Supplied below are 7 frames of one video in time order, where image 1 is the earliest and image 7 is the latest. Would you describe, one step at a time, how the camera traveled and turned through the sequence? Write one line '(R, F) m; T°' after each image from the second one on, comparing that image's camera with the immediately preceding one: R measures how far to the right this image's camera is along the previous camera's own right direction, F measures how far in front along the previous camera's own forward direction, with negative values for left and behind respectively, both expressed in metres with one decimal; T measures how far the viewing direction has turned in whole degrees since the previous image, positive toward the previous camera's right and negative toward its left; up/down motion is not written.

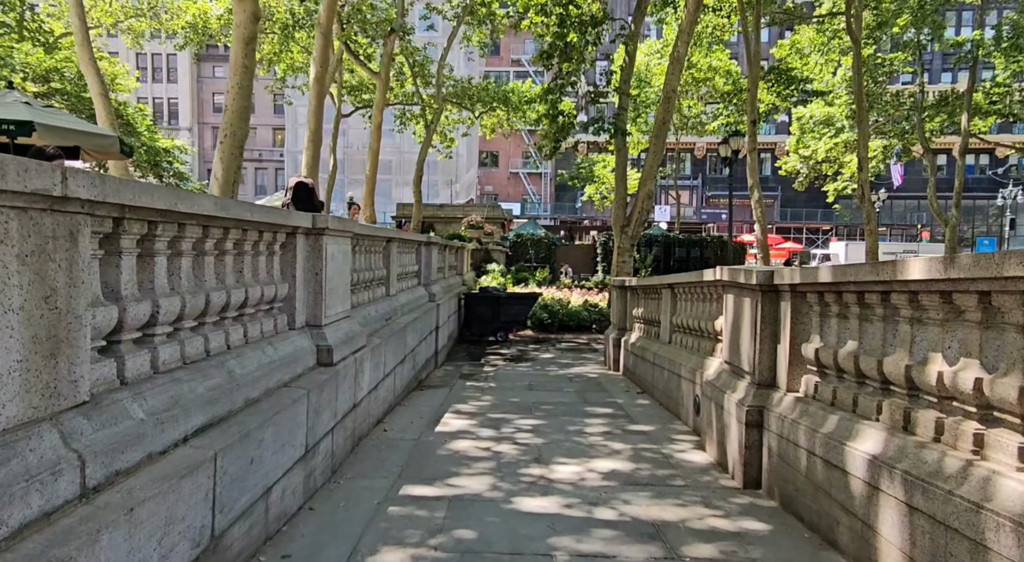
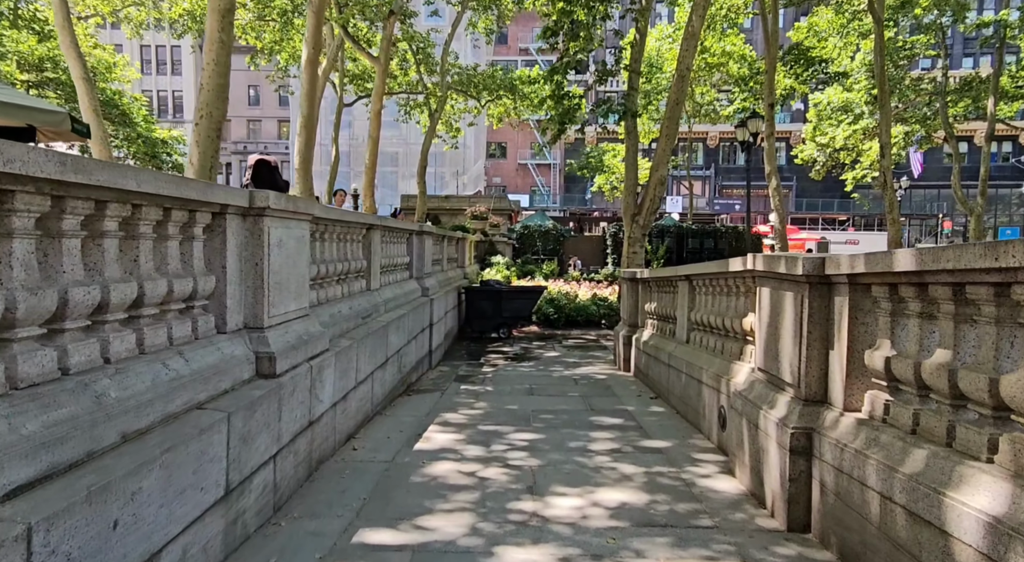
(+0.1, +0.9) m; -1°
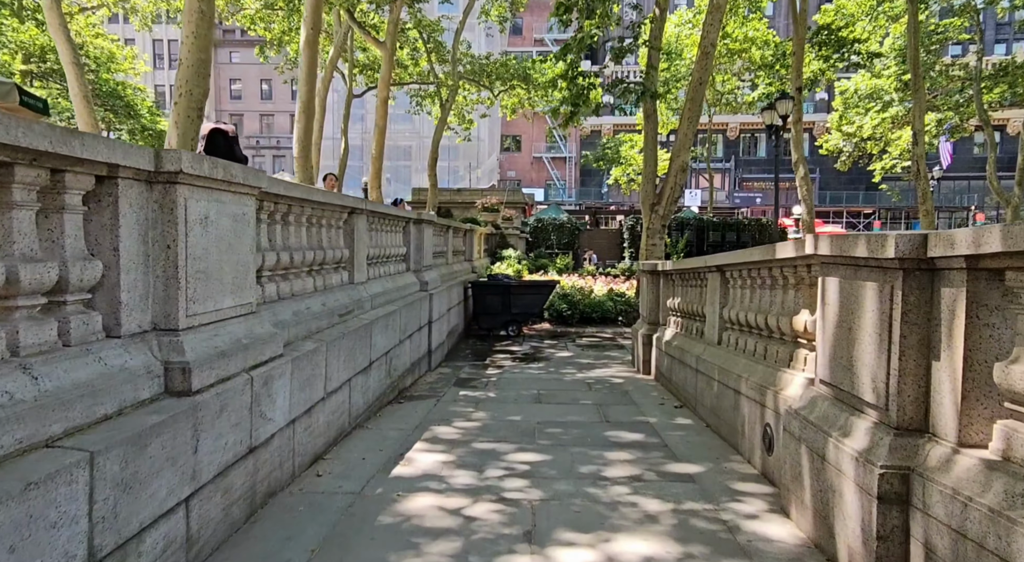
(+0.1, +1.0) m; -1°
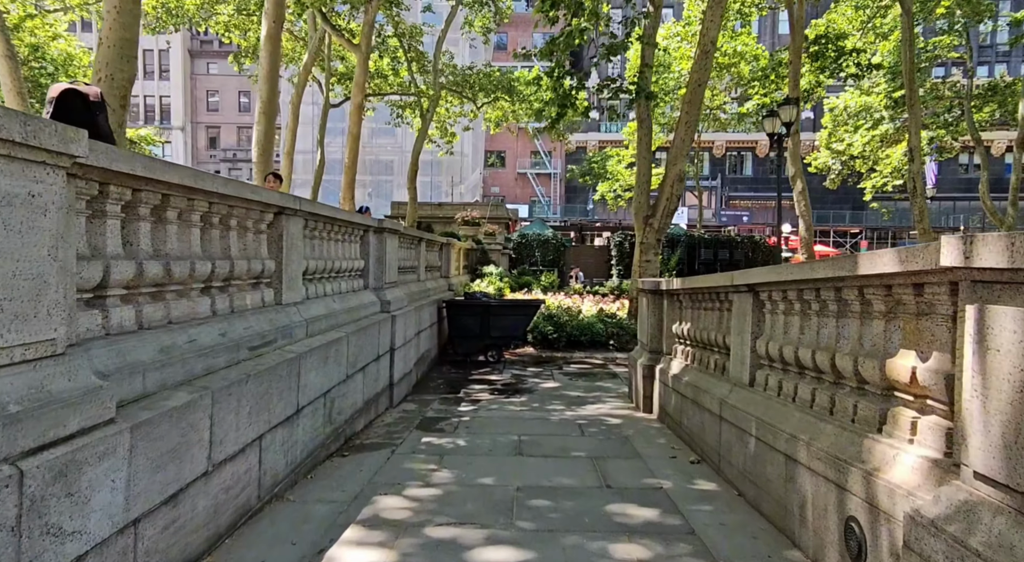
(+0.1, +1.4) m; +1°
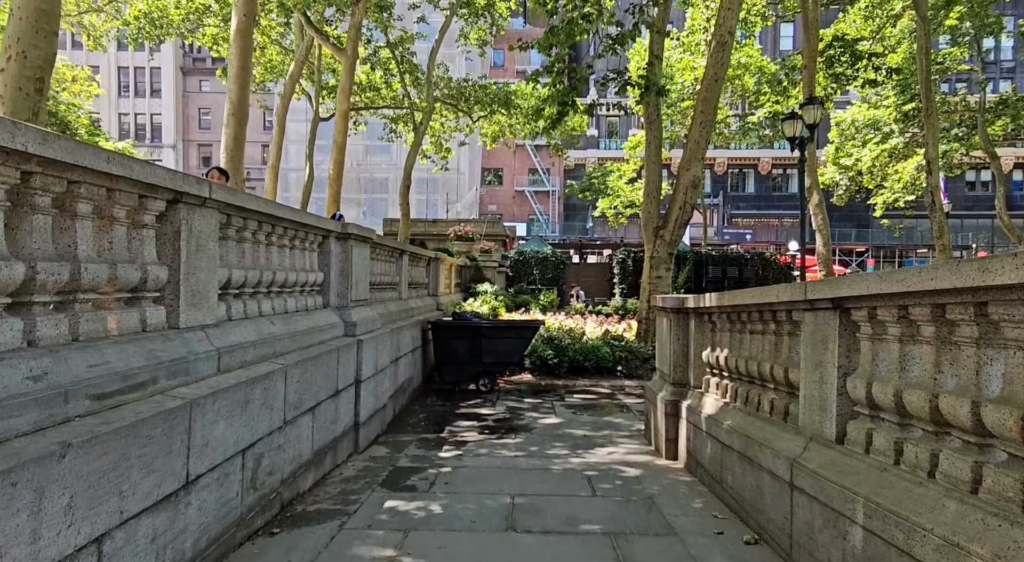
(0.0, +1.4) m; 0°
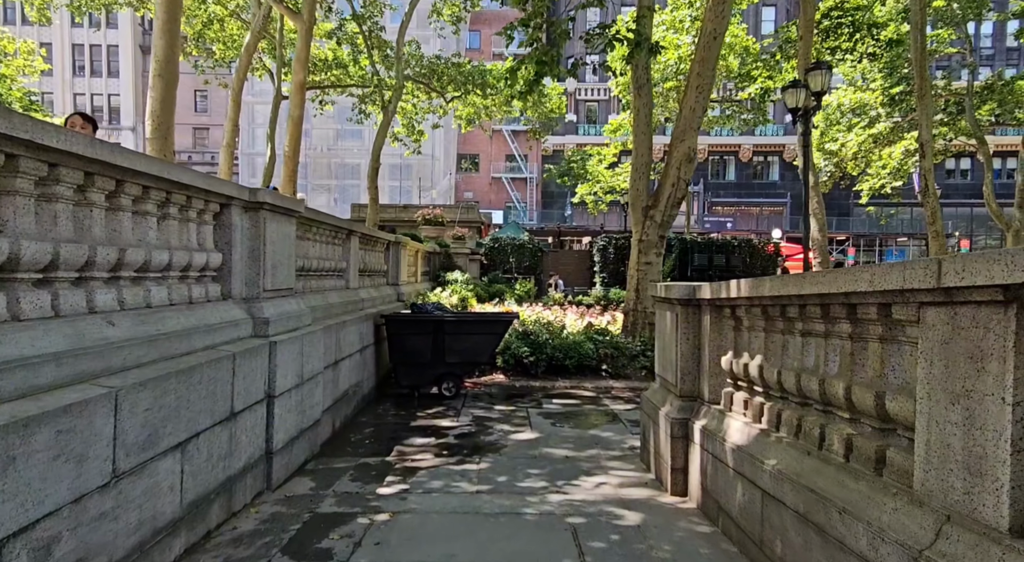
(+0.1, +1.5) m; +2°
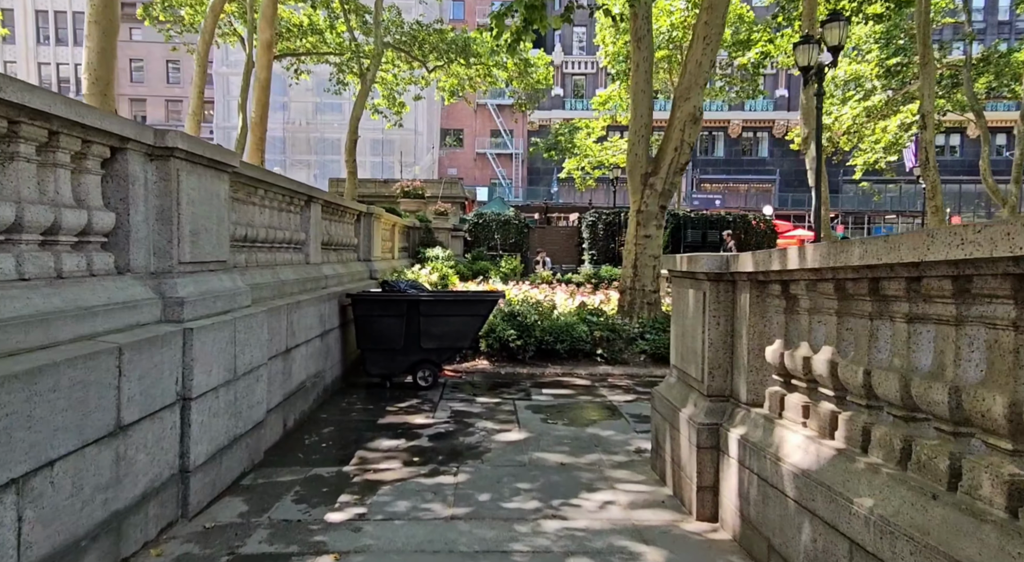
(0.0, +1.1) m; +1°
